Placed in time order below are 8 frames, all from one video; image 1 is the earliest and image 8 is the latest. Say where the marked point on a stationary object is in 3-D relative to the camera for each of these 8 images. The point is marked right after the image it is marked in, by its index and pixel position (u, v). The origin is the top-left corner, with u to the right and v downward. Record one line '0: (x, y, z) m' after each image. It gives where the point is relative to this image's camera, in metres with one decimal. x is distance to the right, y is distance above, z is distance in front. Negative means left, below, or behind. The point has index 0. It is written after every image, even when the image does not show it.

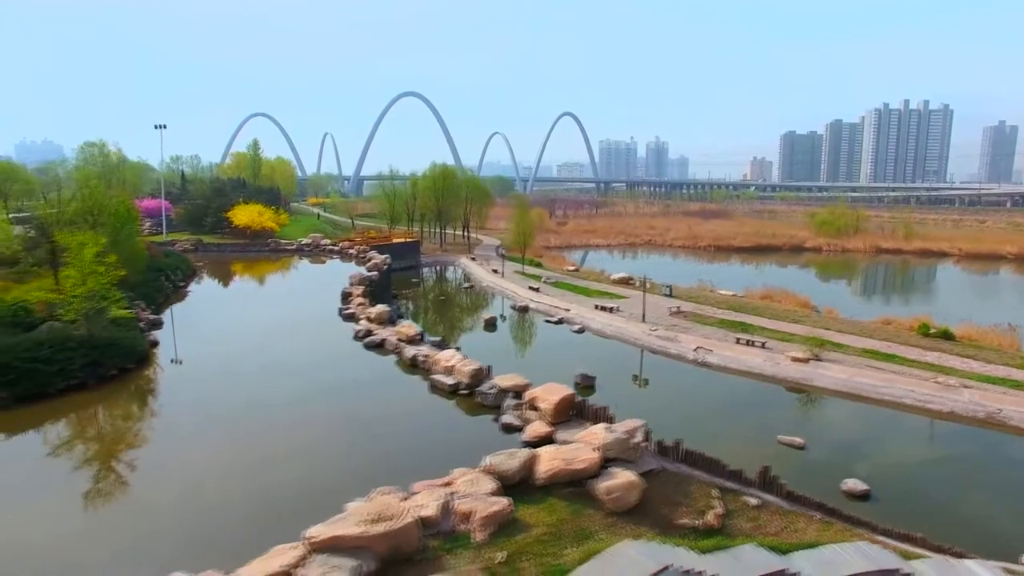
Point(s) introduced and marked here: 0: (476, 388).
0: (-0.7, -2.6, +15.6) m
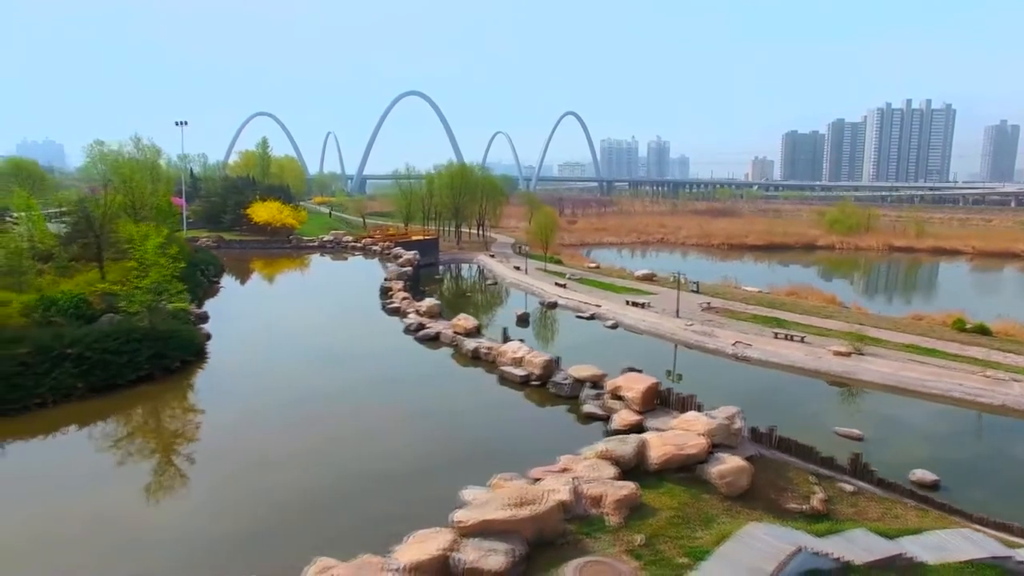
0: (+1.1, -2.3, +15.6) m
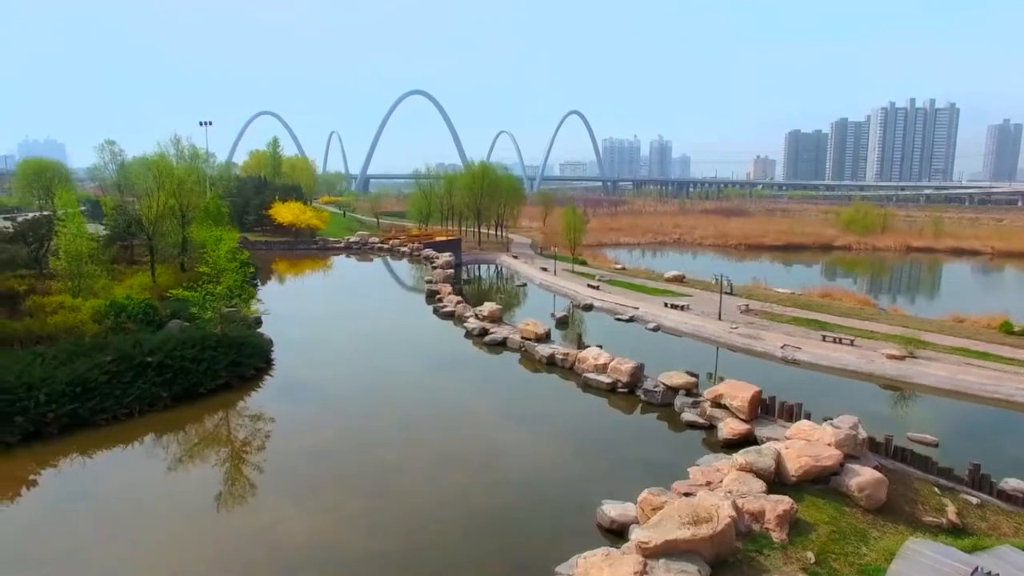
0: (+3.2, -2.5, +15.3) m
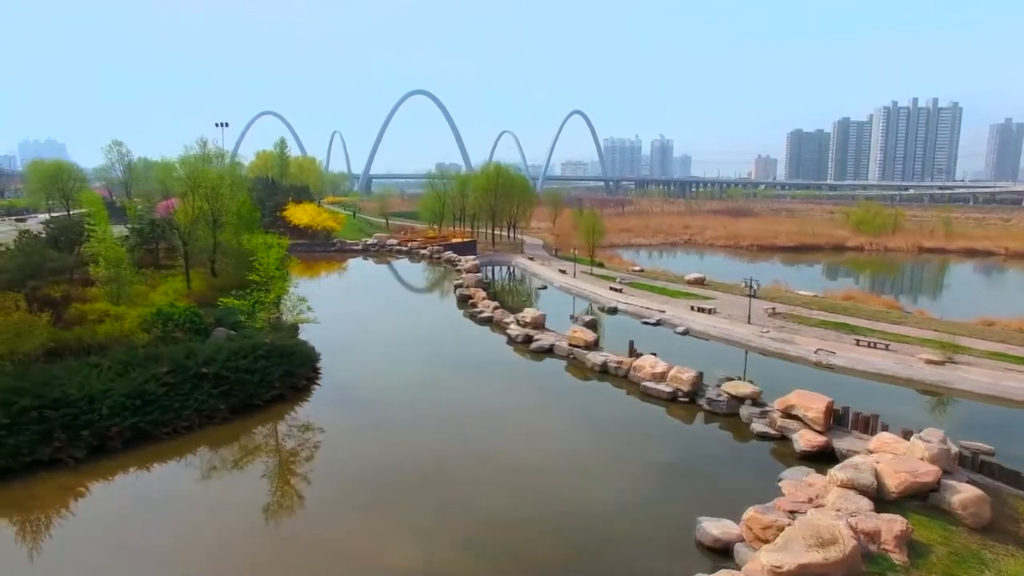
0: (+4.6, -2.7, +15.1) m
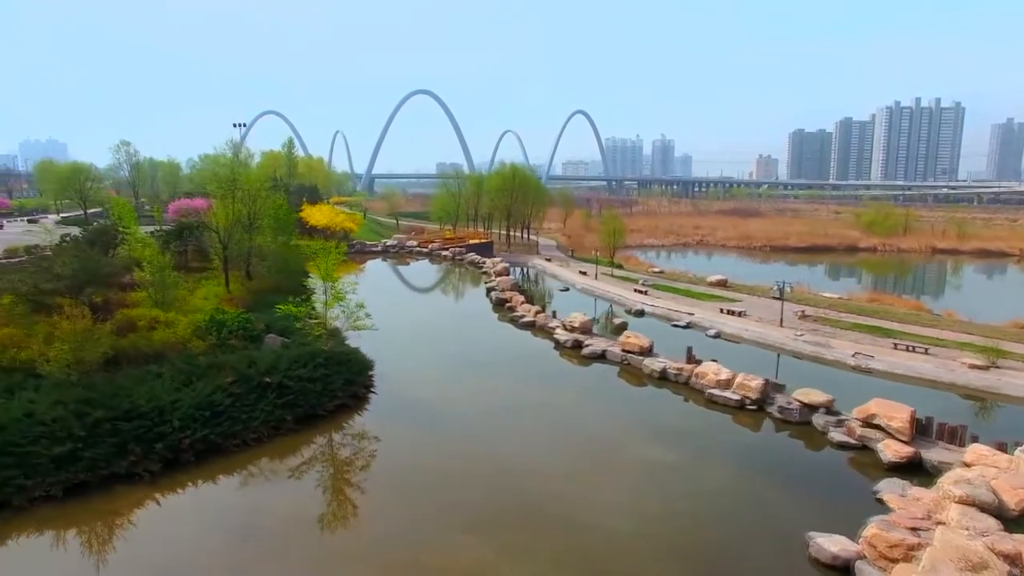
0: (+6.1, -2.8, +14.8) m
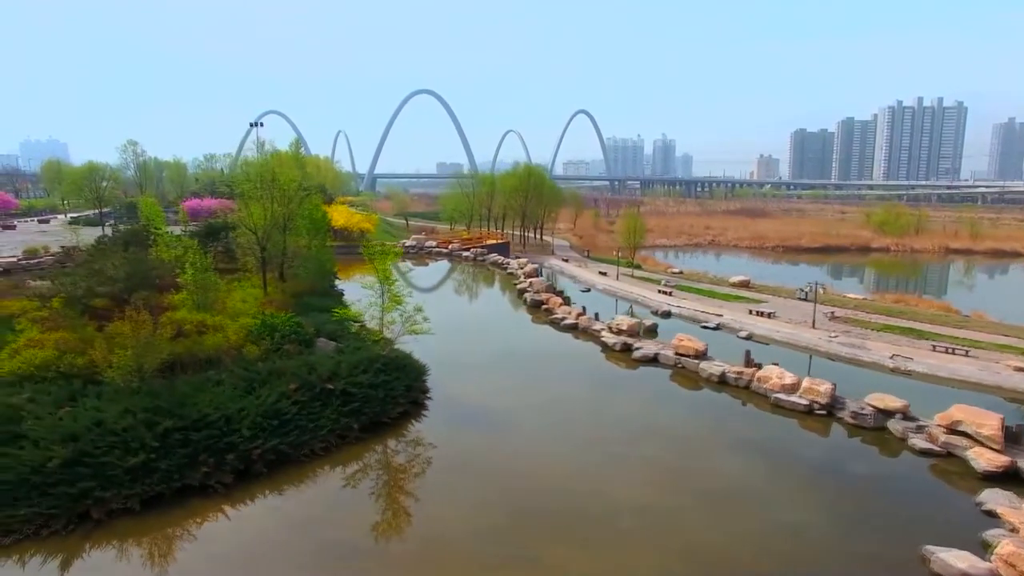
0: (+7.6, -2.9, +14.4) m
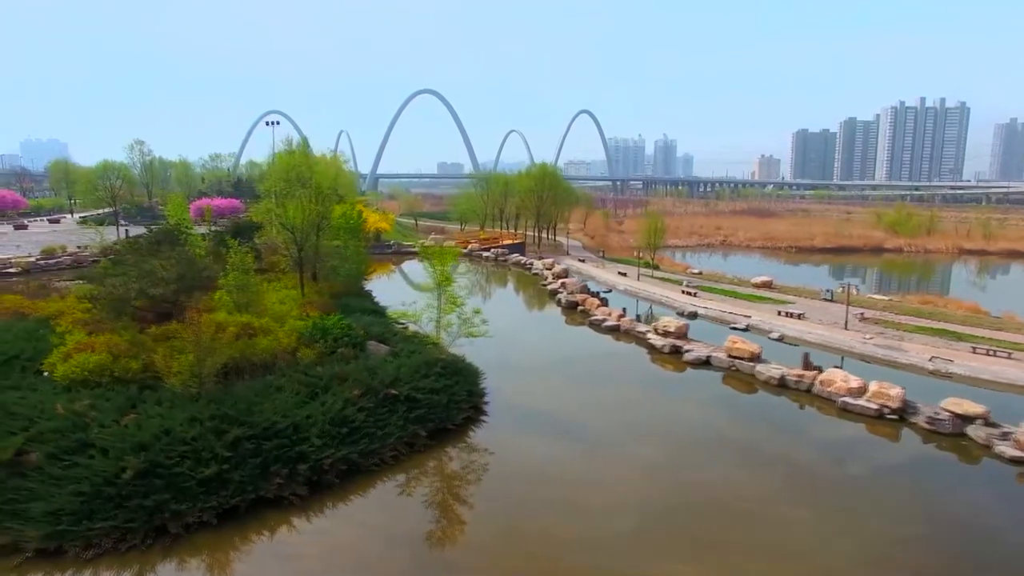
0: (+9.1, -2.9, +14.0) m
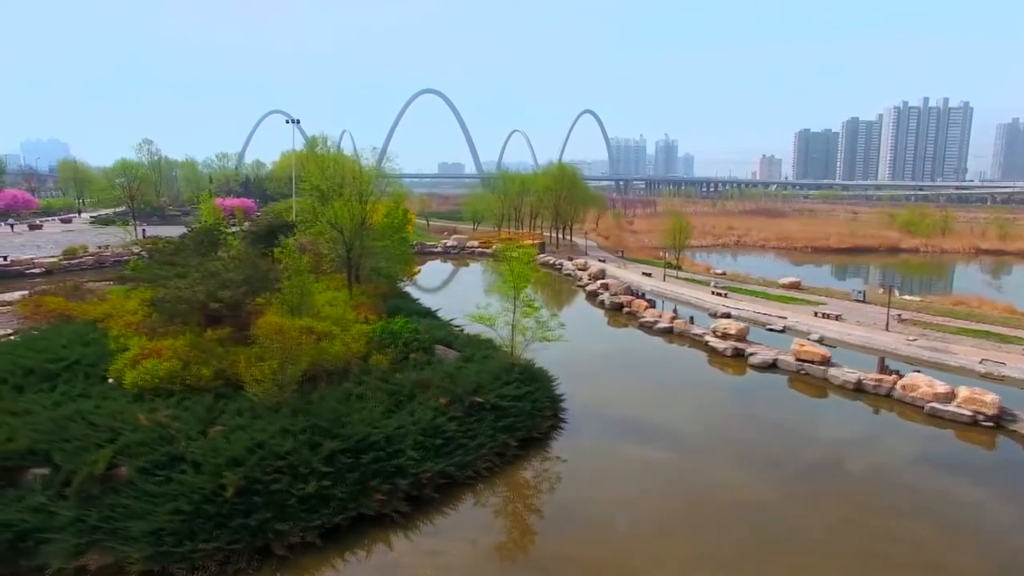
0: (+10.9, -3.0, +13.4) m
